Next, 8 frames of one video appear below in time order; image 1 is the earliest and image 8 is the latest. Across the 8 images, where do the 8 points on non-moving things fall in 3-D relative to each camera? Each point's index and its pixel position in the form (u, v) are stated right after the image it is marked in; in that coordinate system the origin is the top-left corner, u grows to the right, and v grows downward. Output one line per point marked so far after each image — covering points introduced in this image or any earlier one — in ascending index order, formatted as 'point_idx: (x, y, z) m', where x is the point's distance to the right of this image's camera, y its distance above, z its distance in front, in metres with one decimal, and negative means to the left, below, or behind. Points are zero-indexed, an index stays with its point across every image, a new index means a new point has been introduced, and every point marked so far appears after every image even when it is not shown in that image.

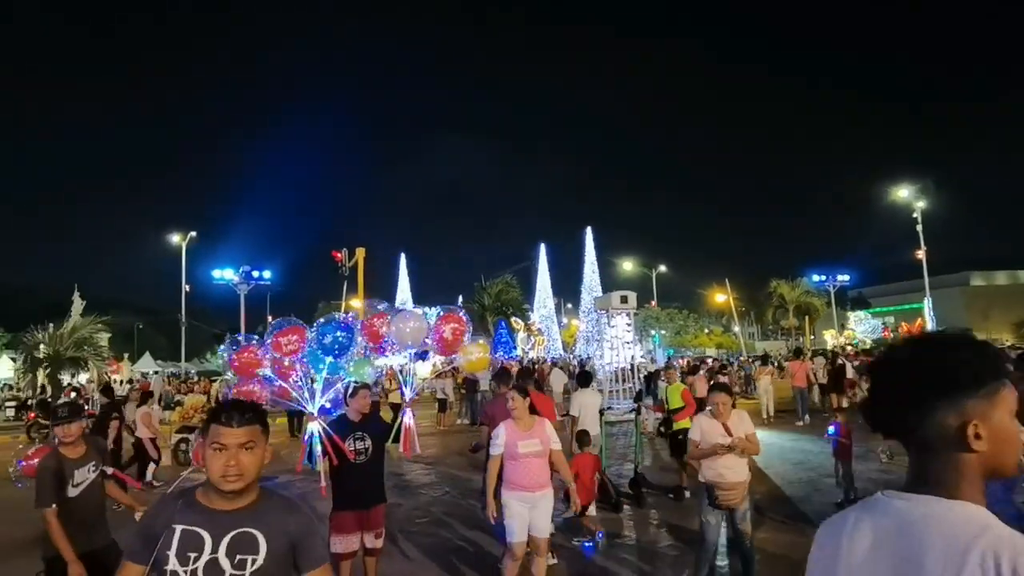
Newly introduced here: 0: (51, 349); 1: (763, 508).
0: (-11.8, -1.6, +17.7) m
1: (+3.7, -3.3, +10.3) m
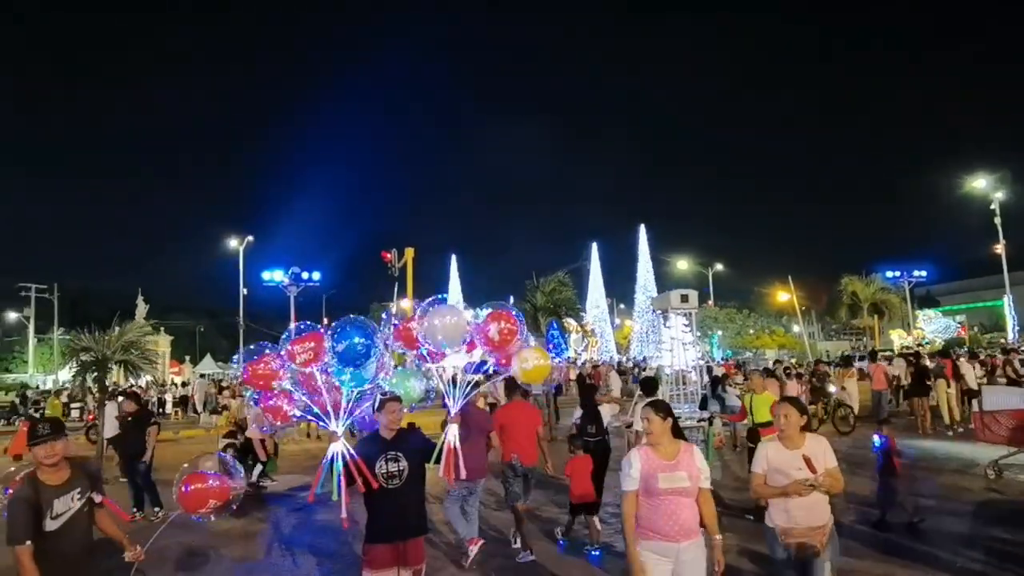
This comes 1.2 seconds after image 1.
0: (-10.5, -1.6, +17.6) m
1: (+4.5, -3.2, +9.1) m
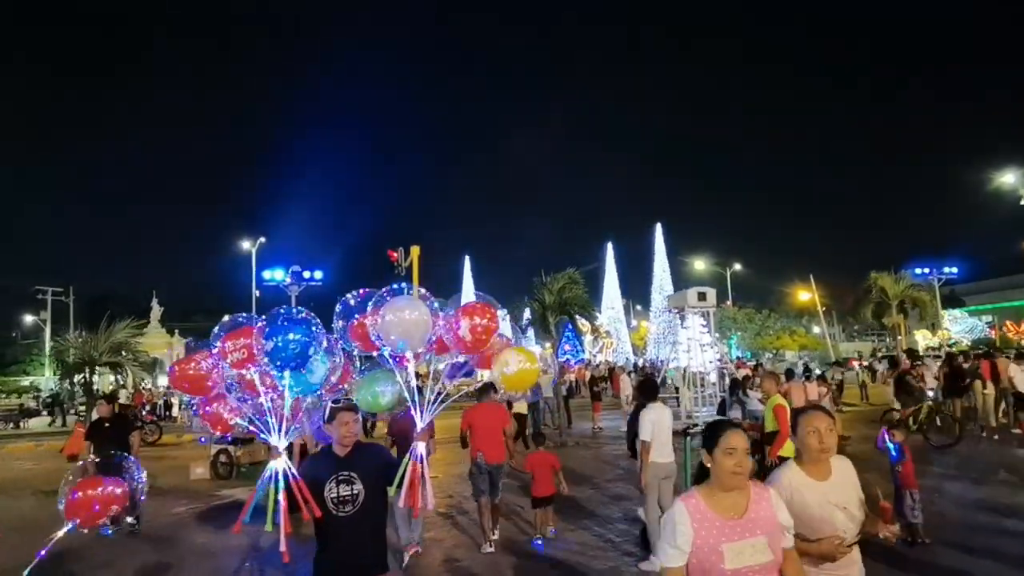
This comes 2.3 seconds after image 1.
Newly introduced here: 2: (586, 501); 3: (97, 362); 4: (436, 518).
0: (-10.4, -1.6, +16.8) m
1: (+4.5, -3.1, +8.0) m
2: (+1.3, -3.5, +11.3) m
3: (-10.1, -1.8, +16.9) m
4: (-1.1, -3.5, +10.6) m
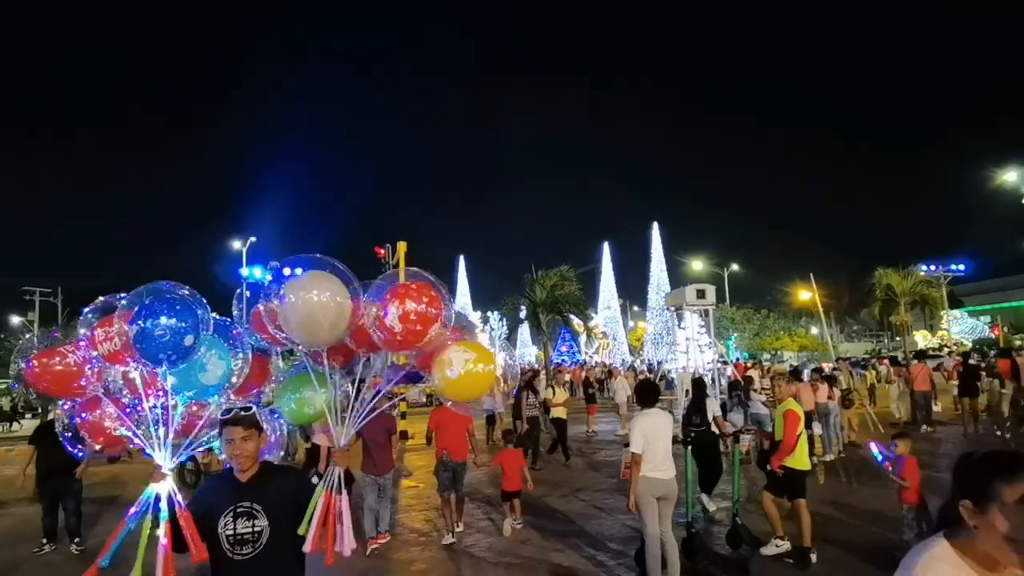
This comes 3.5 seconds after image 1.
0: (-10.6, -1.5, +15.7) m
1: (+4.2, -3.0, +6.9) m
2: (+1.0, -3.4, +10.2) m
3: (-10.4, -1.7, +15.8) m
4: (-1.4, -3.4, +9.5) m
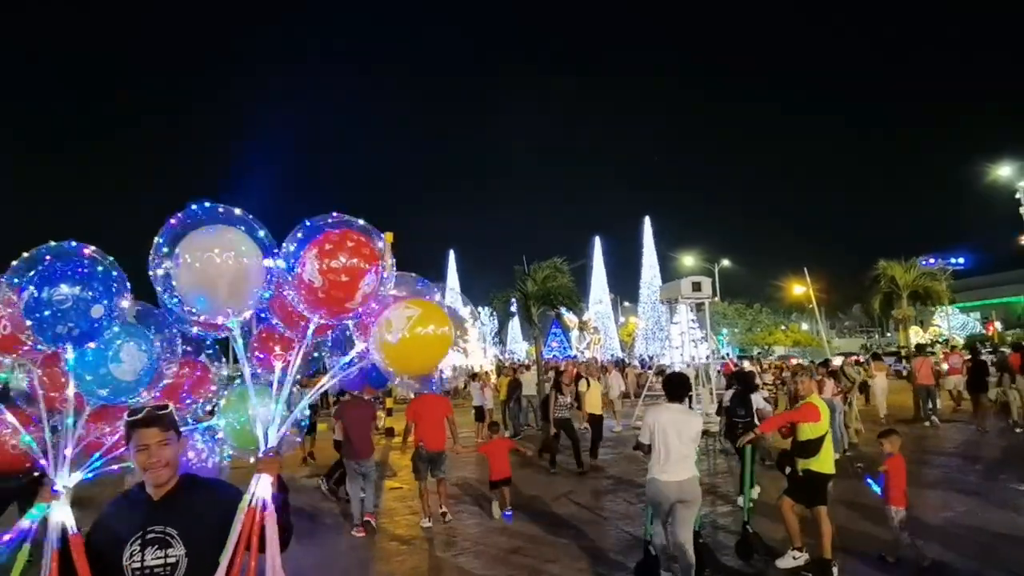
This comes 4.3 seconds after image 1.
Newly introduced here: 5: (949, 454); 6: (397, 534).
0: (-10.9, -1.3, +14.8) m
1: (+4.1, -2.9, +6.2) m
2: (+0.8, -3.2, +9.5) m
3: (-10.6, -1.5, +14.9) m
4: (-1.5, -3.2, +8.7) m
5: (+9.0, -3.4, +14.3) m
6: (-1.5, -3.2, +9.2) m
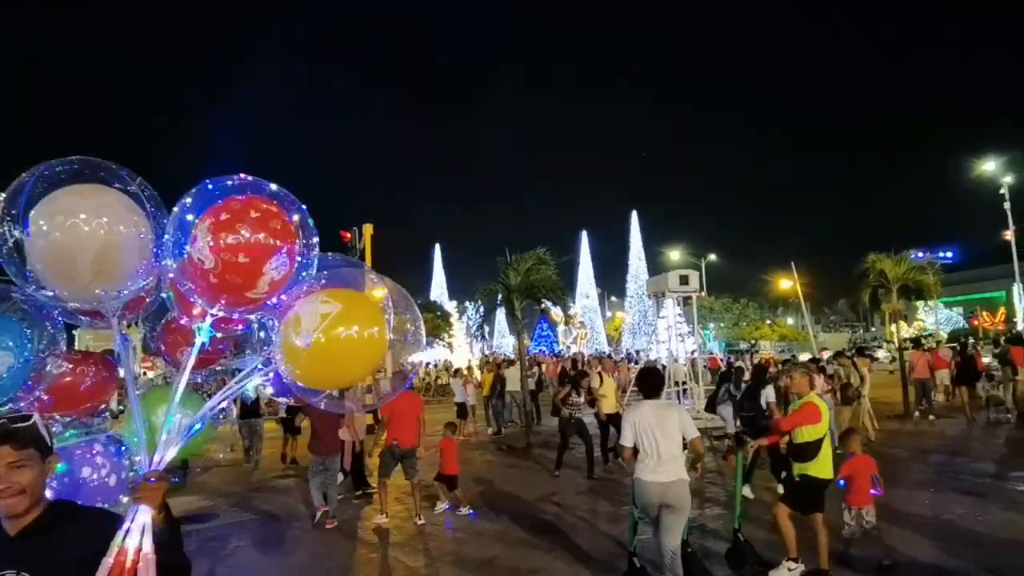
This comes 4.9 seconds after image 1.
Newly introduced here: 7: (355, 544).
0: (-11.2, -1.1, +14.1) m
1: (+3.9, -2.8, +5.8) m
2: (+0.5, -3.1, +9.0) m
3: (-11.0, -1.3, +14.1) m
4: (-1.8, -3.1, +8.2) m
5: (+8.6, -3.3, +14.0) m
6: (-1.8, -3.1, +8.7) m
7: (-1.9, -3.1, +8.4) m
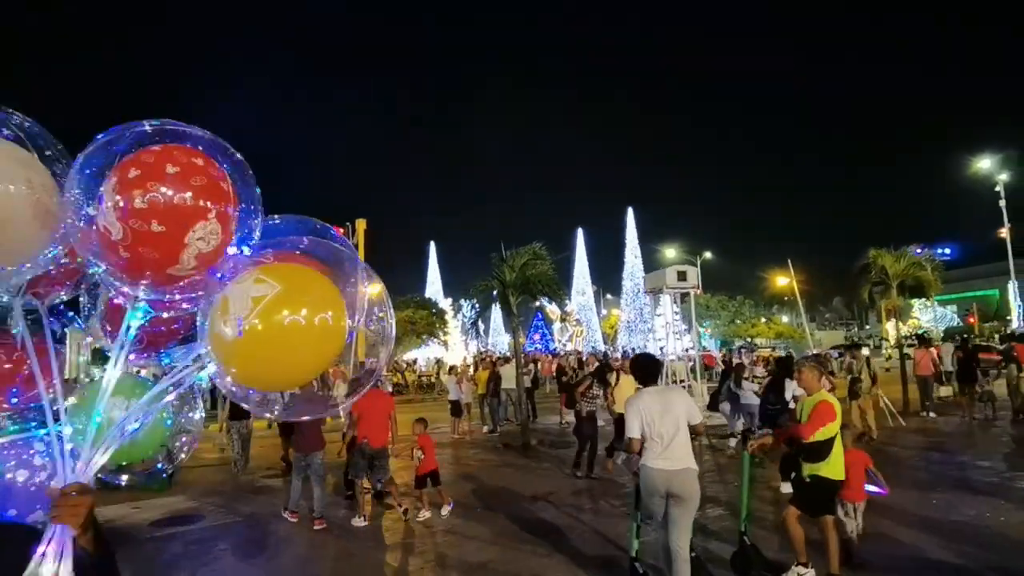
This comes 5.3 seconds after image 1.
0: (-11.3, -1.0, +13.7) m
1: (+3.8, -2.7, +5.5) m
2: (+0.5, -3.0, +8.7) m
3: (-11.1, -1.2, +13.8) m
4: (-1.8, -3.0, +7.8) m
5: (+8.5, -3.2, +13.7) m
6: (-1.8, -3.0, +8.4) m
7: (-1.9, -3.0, +8.1) m
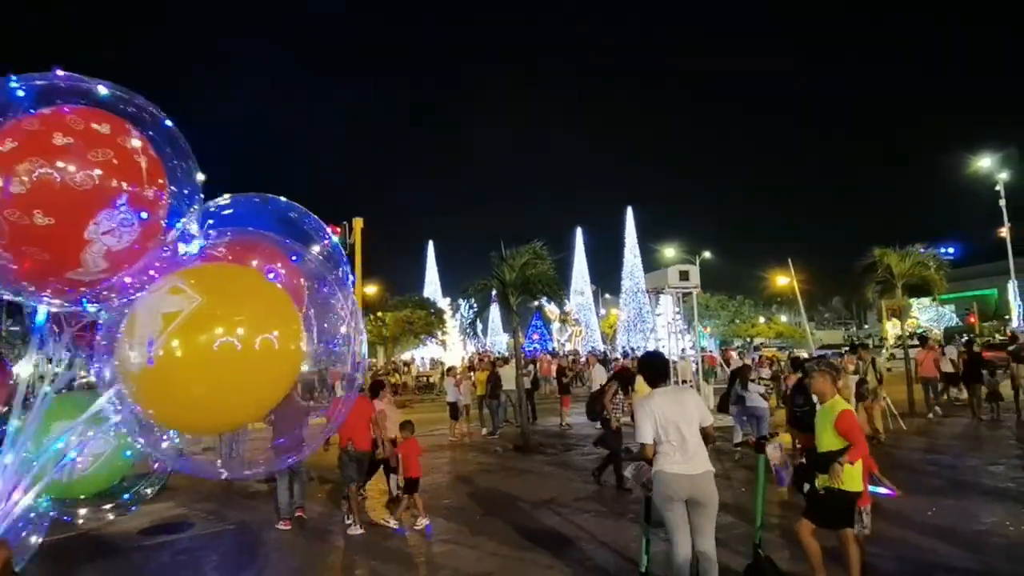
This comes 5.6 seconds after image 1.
0: (-11.3, -1.0, +13.3) m
1: (+3.9, -2.7, +5.2) m
2: (+0.5, -3.0, +8.4) m
3: (-11.1, -1.2, +13.4) m
4: (-1.8, -3.0, +7.5) m
5: (+8.5, -3.2, +13.4) m
6: (-1.8, -3.0, +8.0) m
7: (-1.9, -3.0, +7.8) m
